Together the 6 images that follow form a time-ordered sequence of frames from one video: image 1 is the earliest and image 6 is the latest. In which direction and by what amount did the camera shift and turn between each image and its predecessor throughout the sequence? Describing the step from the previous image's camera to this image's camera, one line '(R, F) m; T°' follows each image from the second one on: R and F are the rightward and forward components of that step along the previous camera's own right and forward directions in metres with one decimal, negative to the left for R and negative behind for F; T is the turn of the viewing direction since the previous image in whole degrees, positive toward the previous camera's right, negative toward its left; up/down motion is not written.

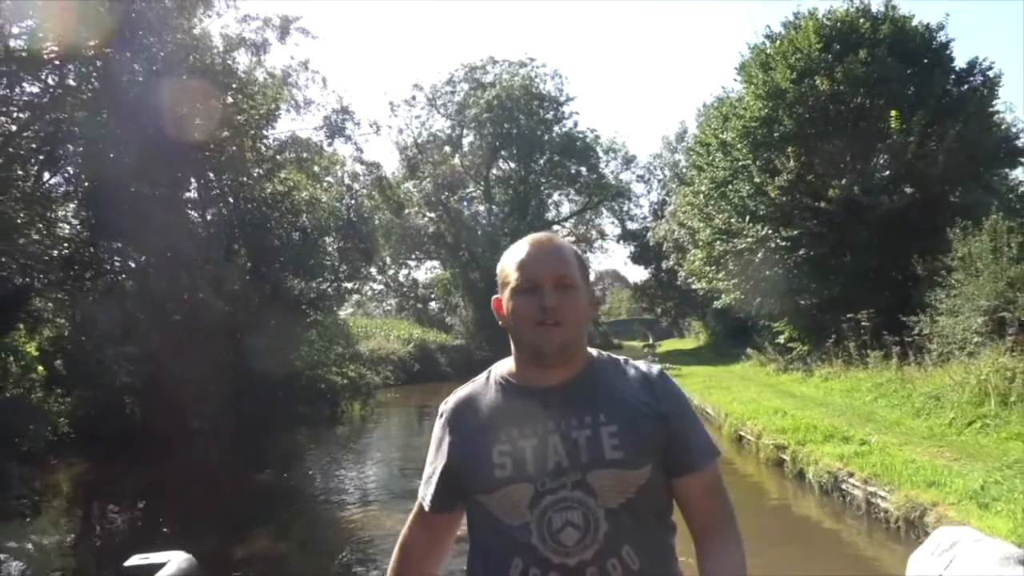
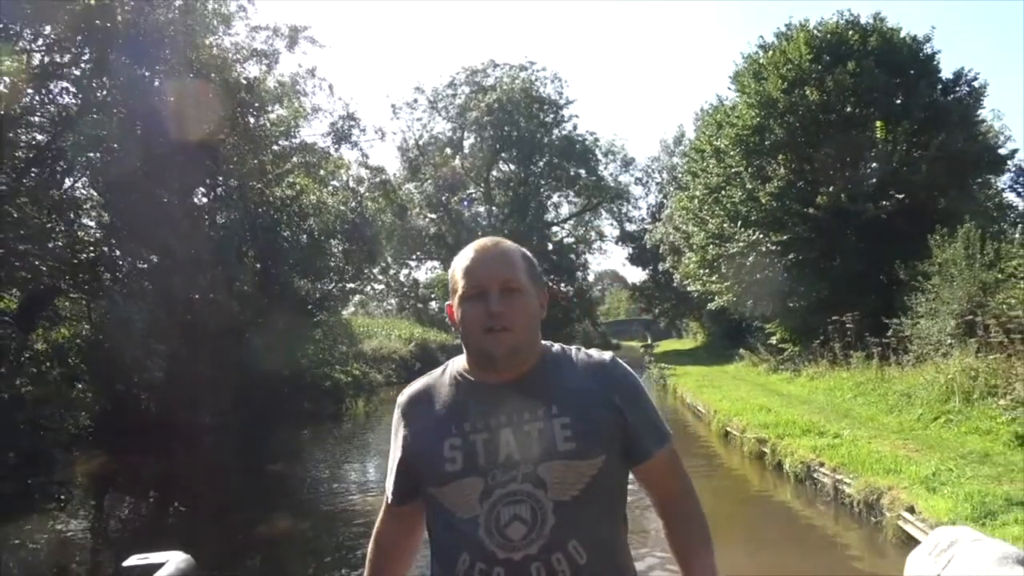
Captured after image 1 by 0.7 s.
(0.0, -0.8) m; 0°
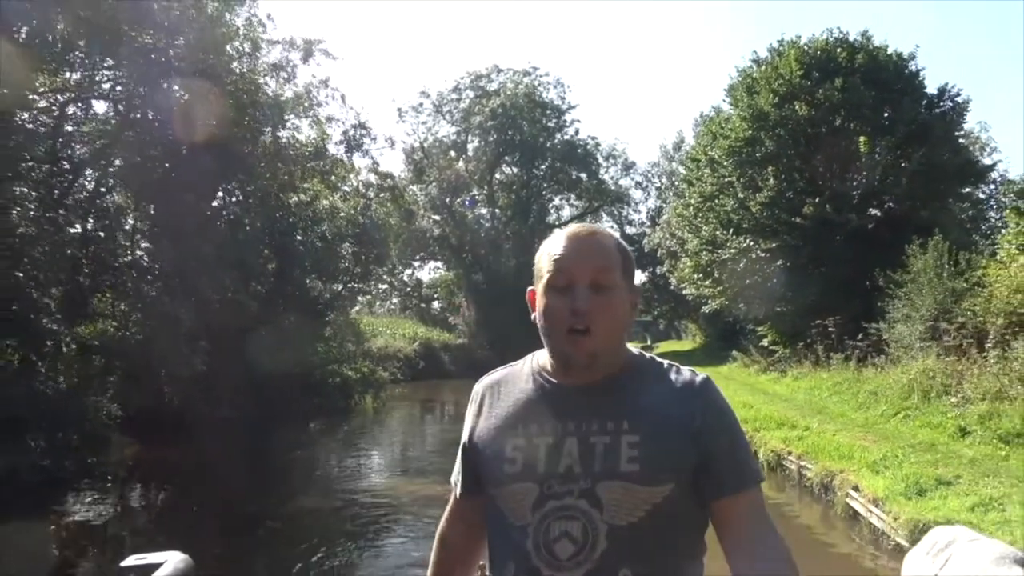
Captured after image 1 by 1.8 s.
(0.0, -1.2) m; 0°
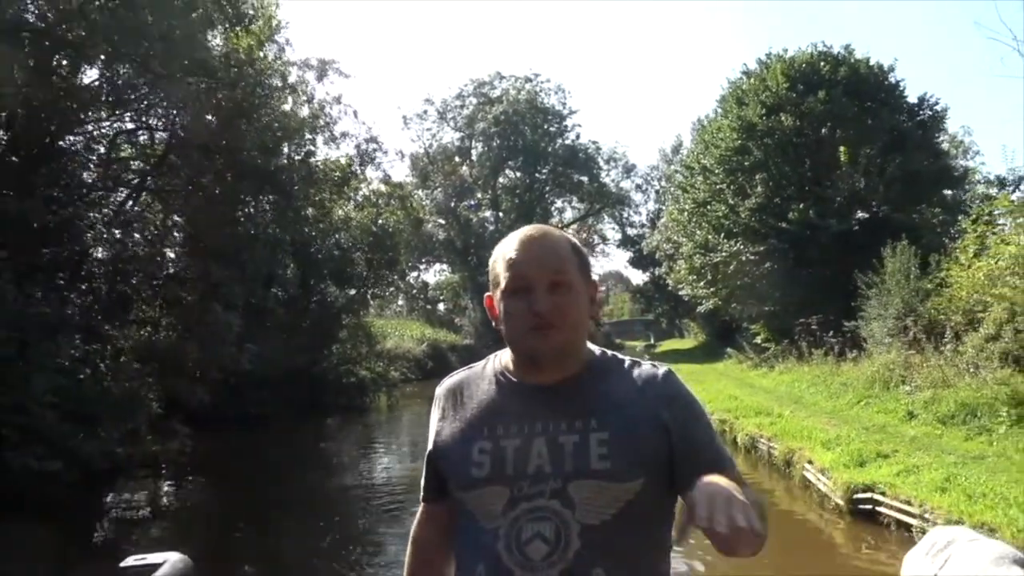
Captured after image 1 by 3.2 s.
(0.0, -1.6) m; 0°
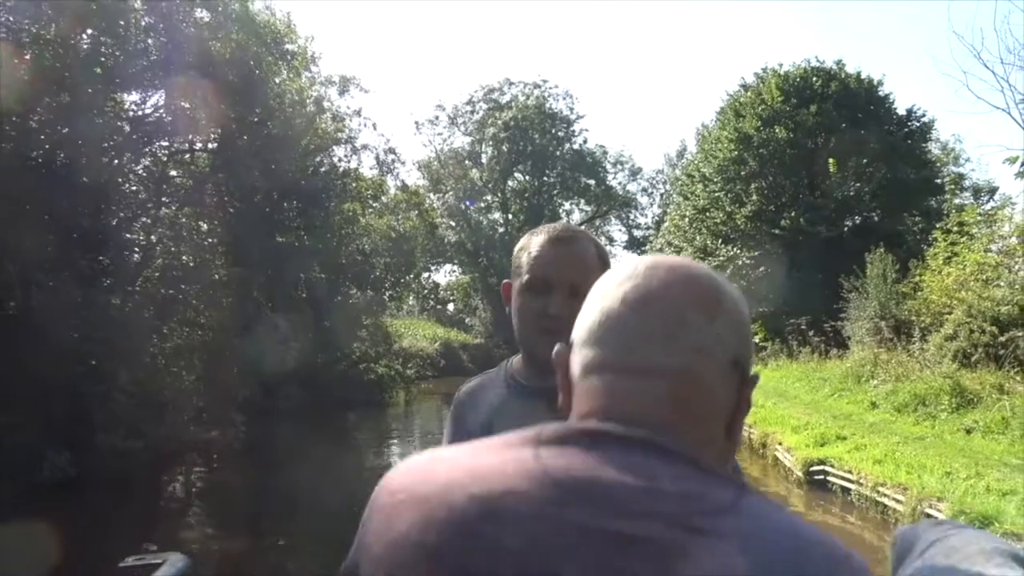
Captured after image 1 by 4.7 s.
(-0.1, -1.7) m; 0°
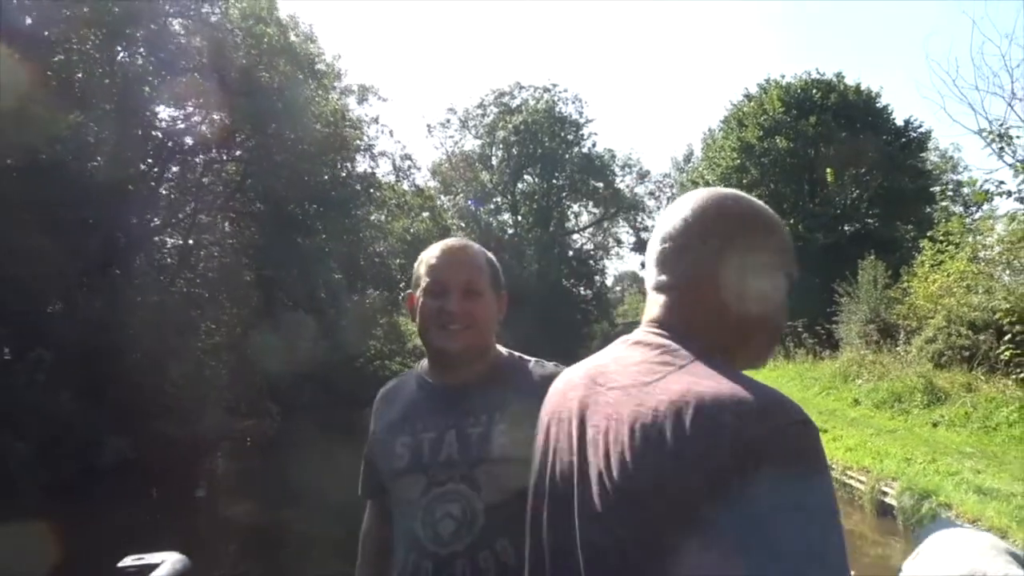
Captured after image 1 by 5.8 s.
(-0.1, -1.2) m; 0°
